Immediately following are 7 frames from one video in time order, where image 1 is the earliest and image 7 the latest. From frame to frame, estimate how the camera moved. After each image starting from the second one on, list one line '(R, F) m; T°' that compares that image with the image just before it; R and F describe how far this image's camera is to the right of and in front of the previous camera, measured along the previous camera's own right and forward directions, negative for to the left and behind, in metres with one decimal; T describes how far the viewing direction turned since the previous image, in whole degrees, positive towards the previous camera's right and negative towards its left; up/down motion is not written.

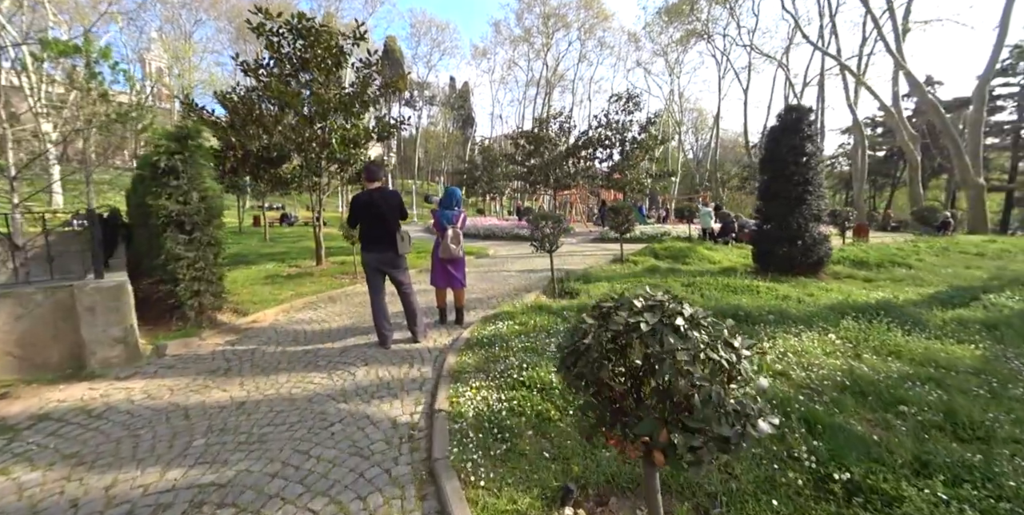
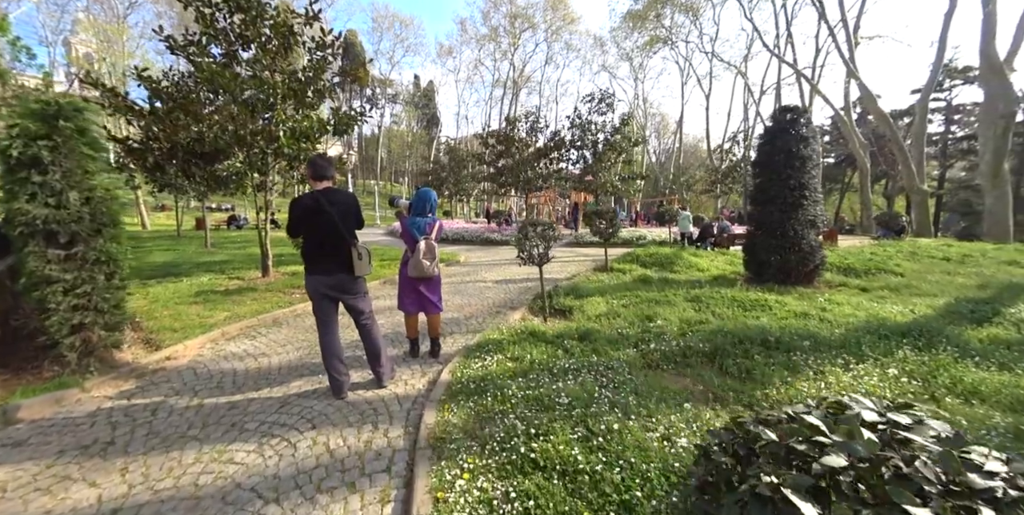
(-0.2, +1.0) m; +5°
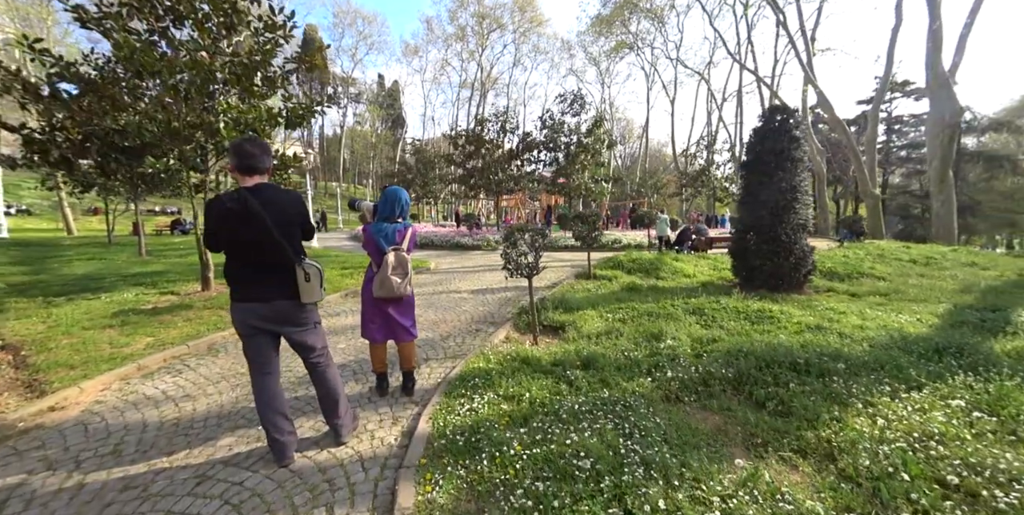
(-0.2, +0.8) m; +4°
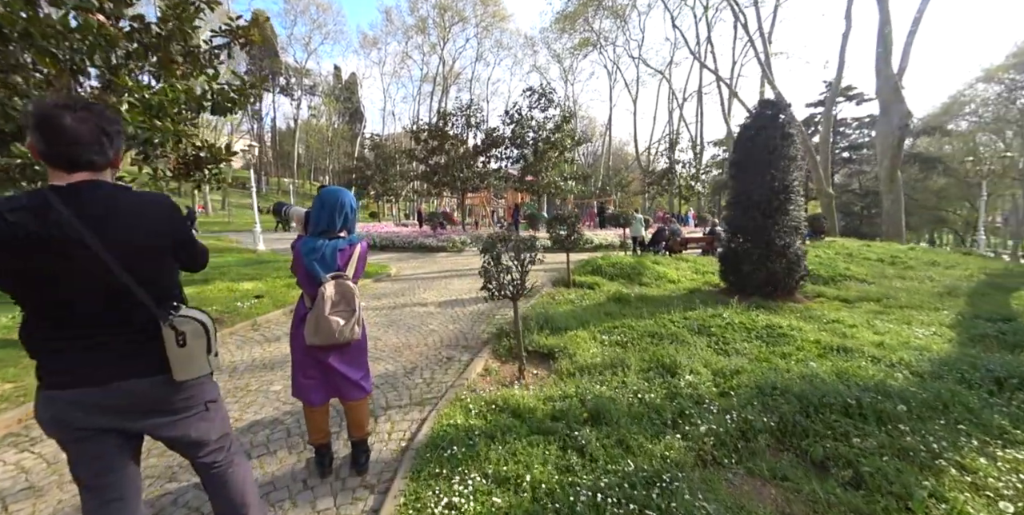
(-0.2, +0.9) m; +5°
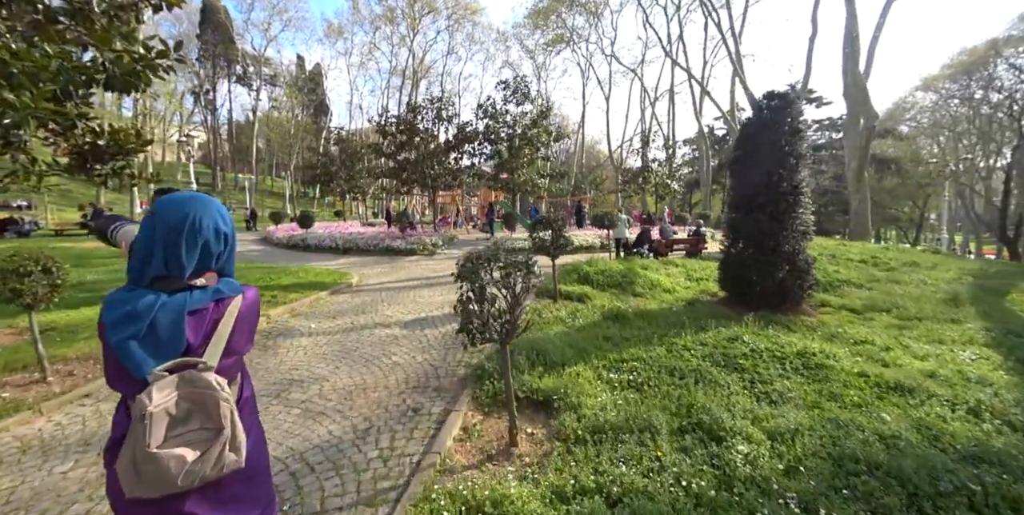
(-0.1, +1.0) m; +4°
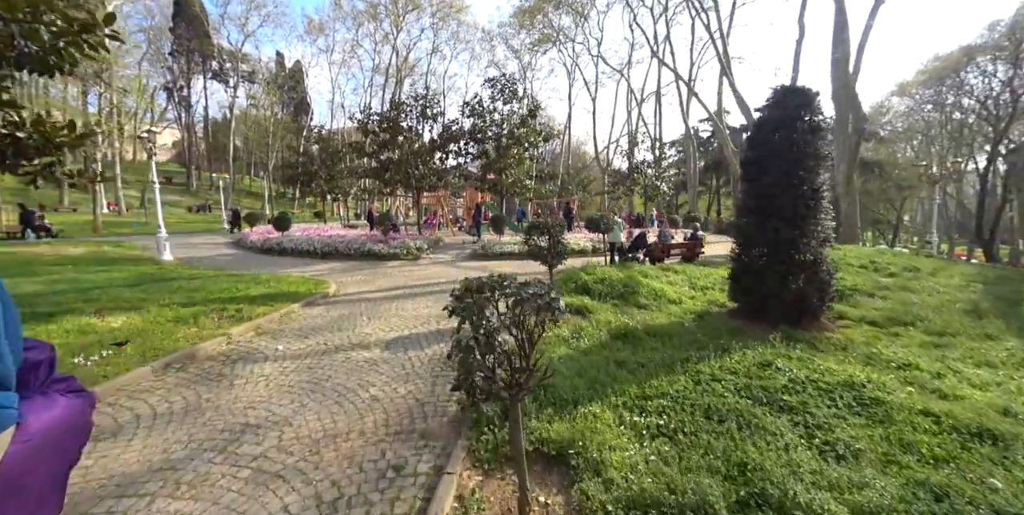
(-0.1, +0.7) m; +2°
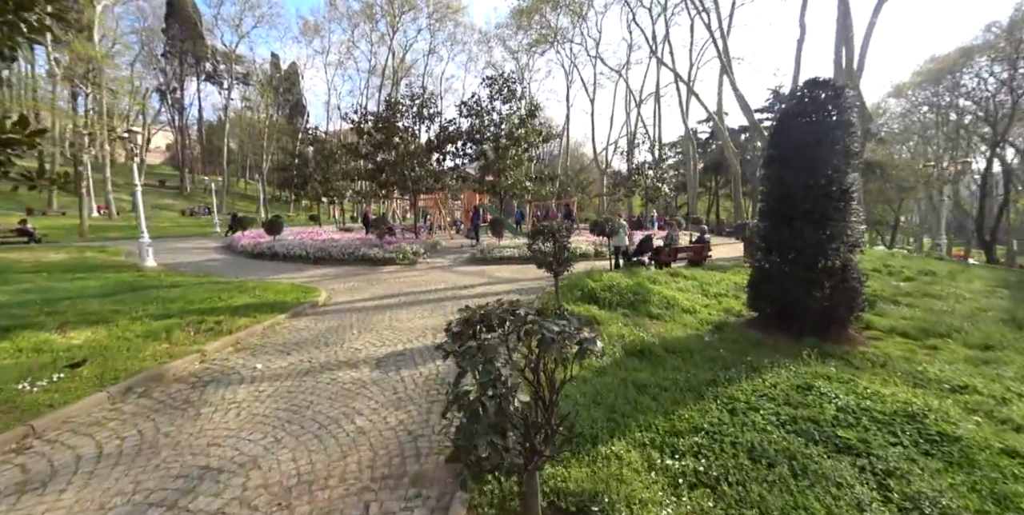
(-0.1, +0.5) m; 0°
